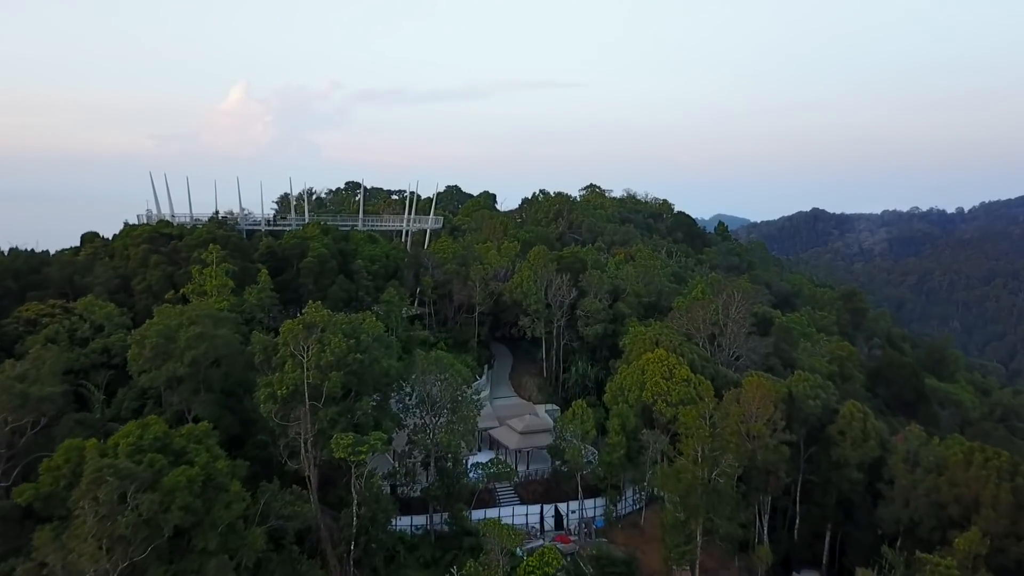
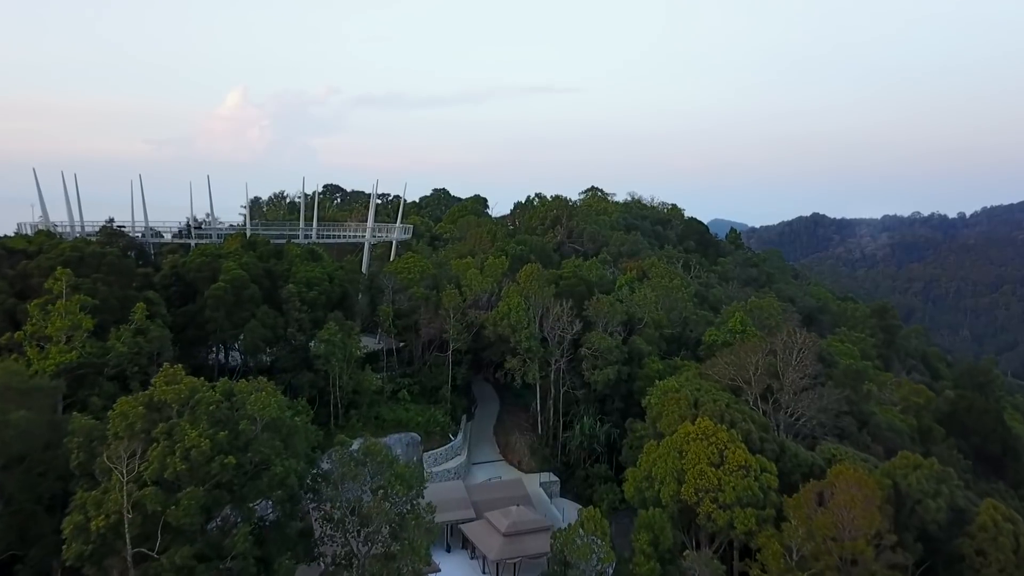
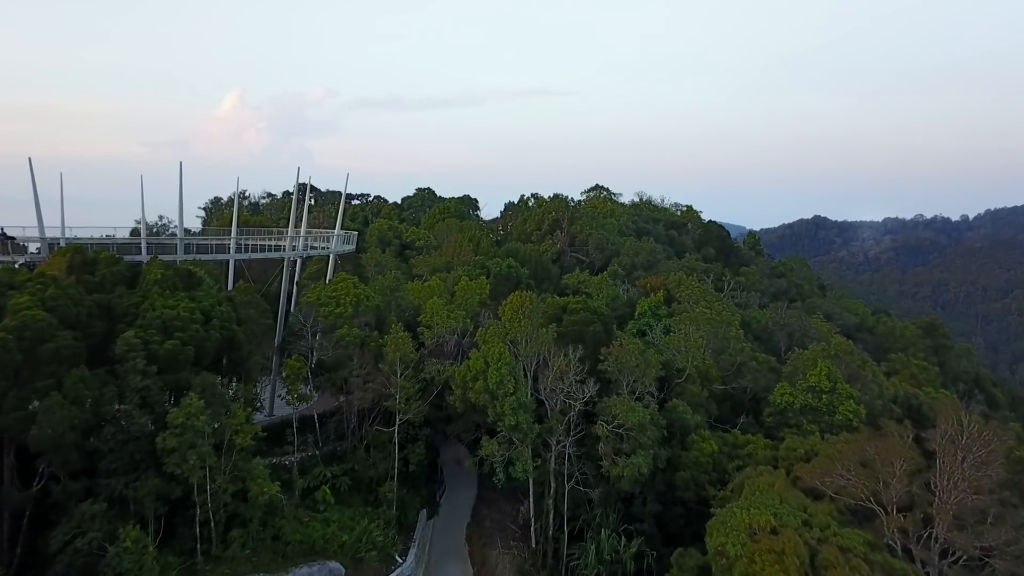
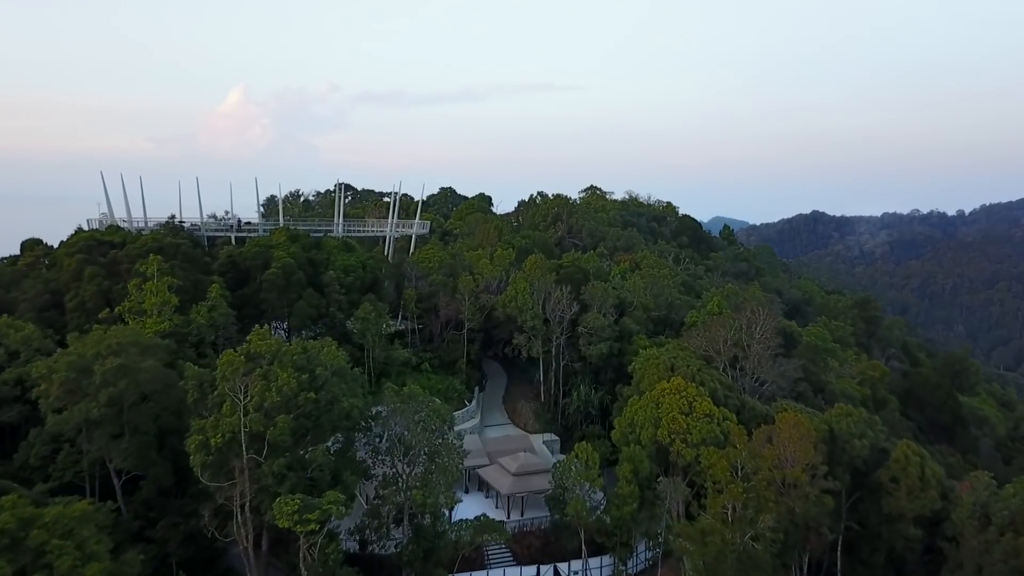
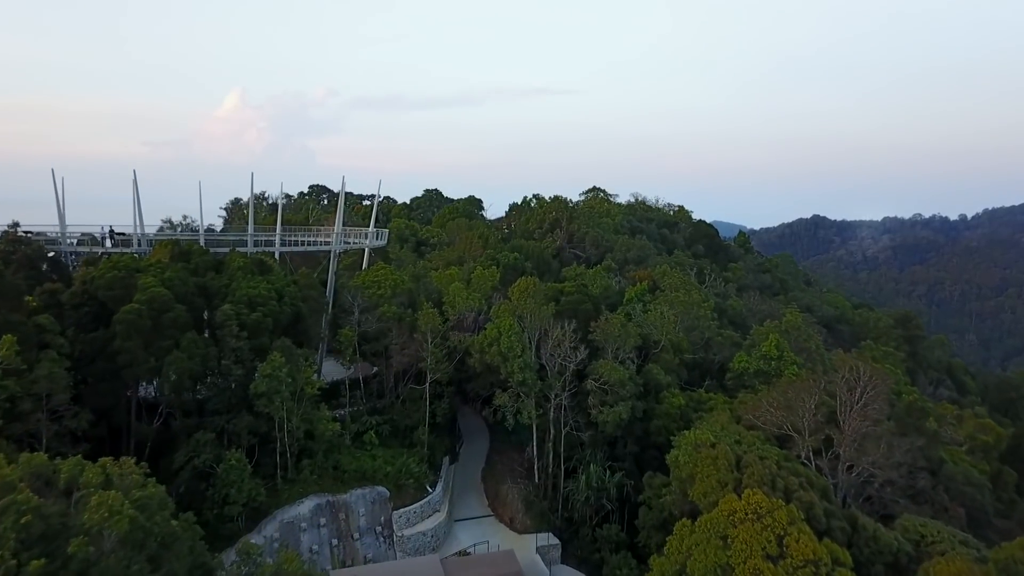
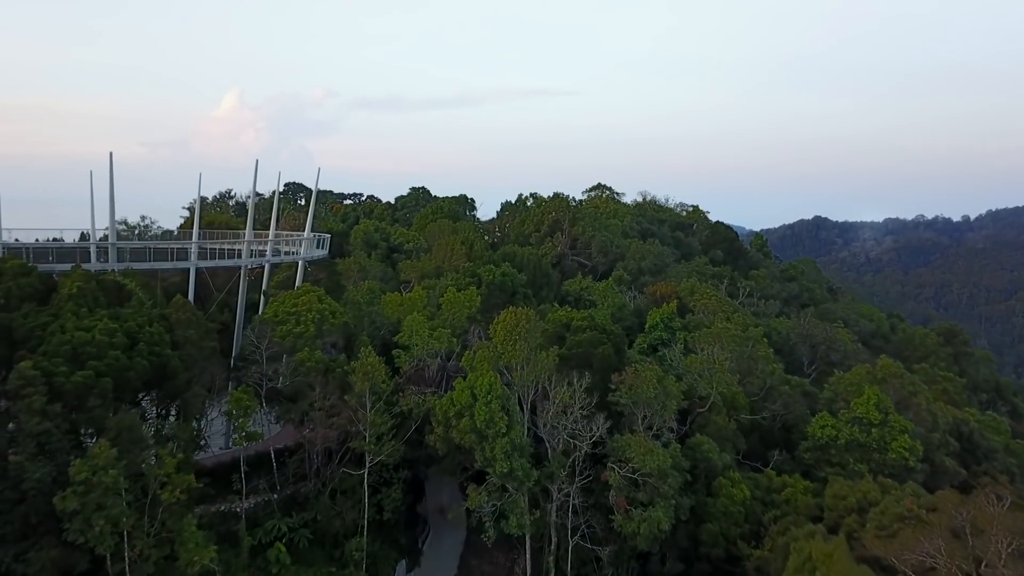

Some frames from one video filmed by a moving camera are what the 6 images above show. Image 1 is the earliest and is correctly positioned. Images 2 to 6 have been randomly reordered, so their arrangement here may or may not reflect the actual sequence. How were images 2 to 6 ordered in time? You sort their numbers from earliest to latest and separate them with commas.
4, 2, 5, 3, 6
